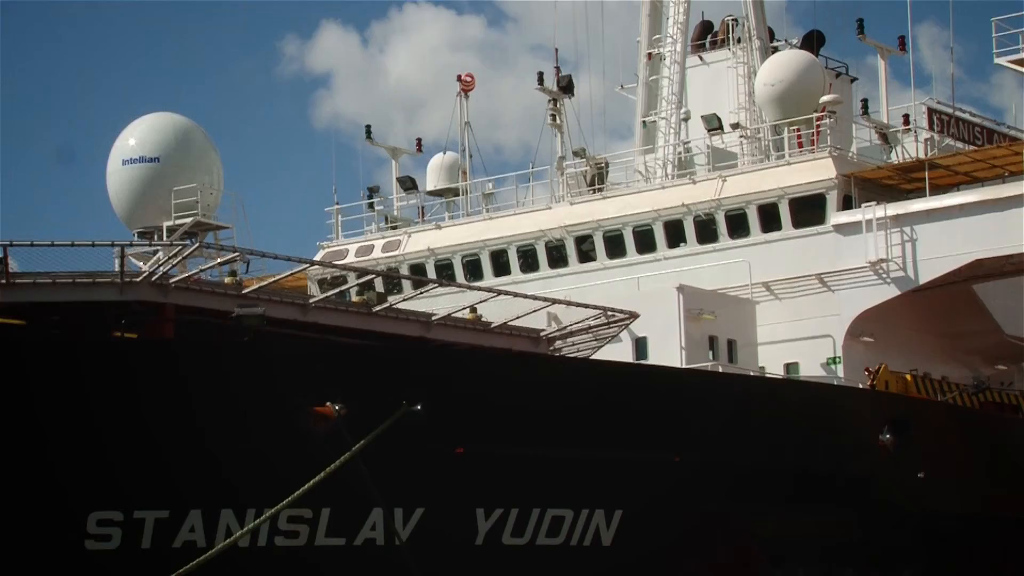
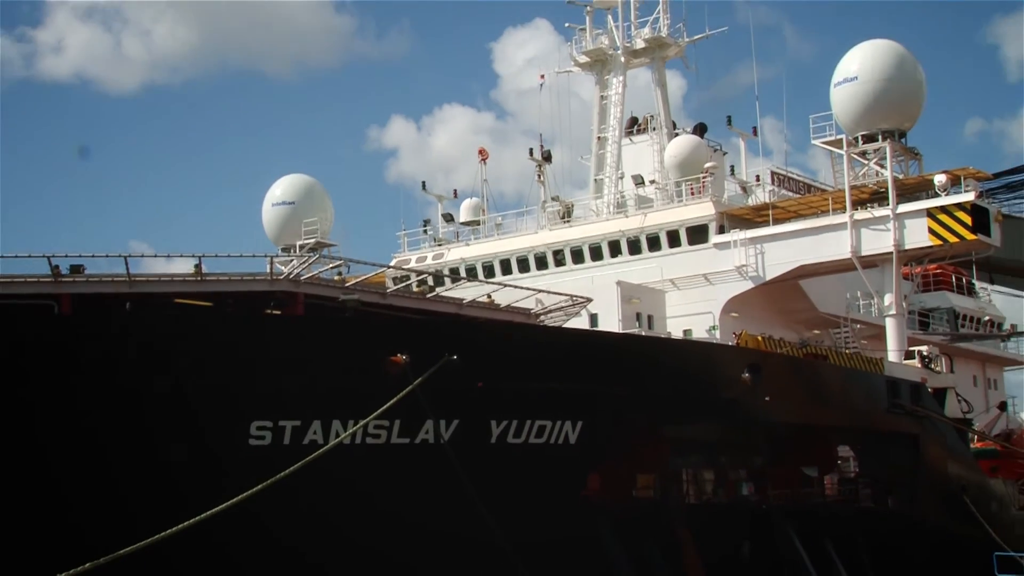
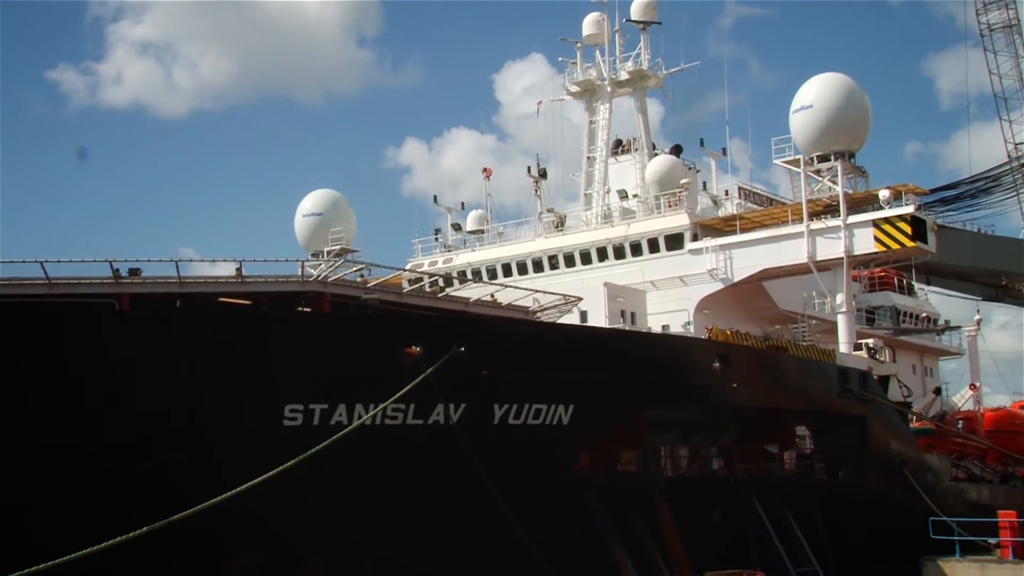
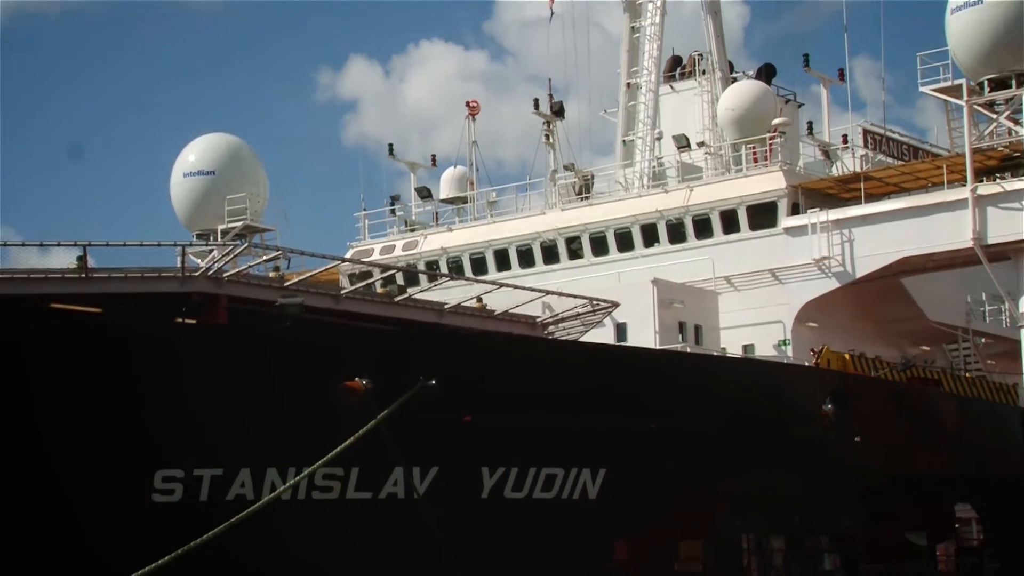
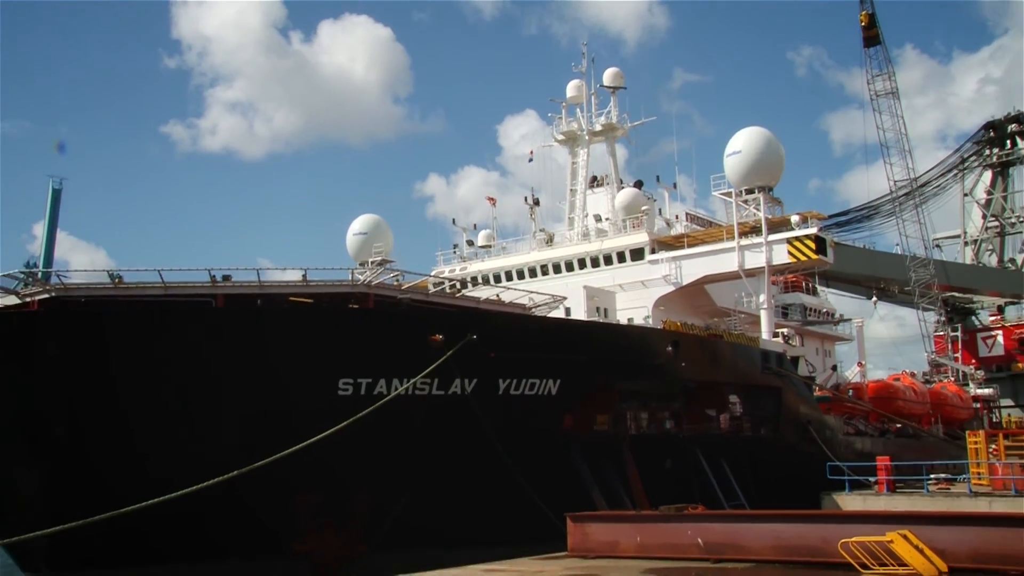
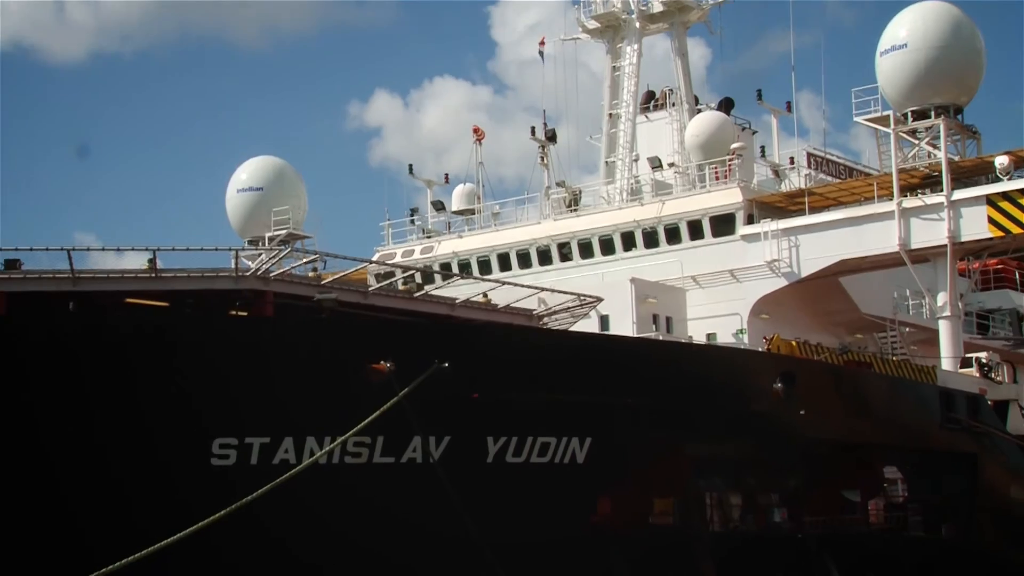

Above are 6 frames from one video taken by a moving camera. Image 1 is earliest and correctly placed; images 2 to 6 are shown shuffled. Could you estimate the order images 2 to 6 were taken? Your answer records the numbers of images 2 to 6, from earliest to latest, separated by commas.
4, 6, 2, 3, 5
